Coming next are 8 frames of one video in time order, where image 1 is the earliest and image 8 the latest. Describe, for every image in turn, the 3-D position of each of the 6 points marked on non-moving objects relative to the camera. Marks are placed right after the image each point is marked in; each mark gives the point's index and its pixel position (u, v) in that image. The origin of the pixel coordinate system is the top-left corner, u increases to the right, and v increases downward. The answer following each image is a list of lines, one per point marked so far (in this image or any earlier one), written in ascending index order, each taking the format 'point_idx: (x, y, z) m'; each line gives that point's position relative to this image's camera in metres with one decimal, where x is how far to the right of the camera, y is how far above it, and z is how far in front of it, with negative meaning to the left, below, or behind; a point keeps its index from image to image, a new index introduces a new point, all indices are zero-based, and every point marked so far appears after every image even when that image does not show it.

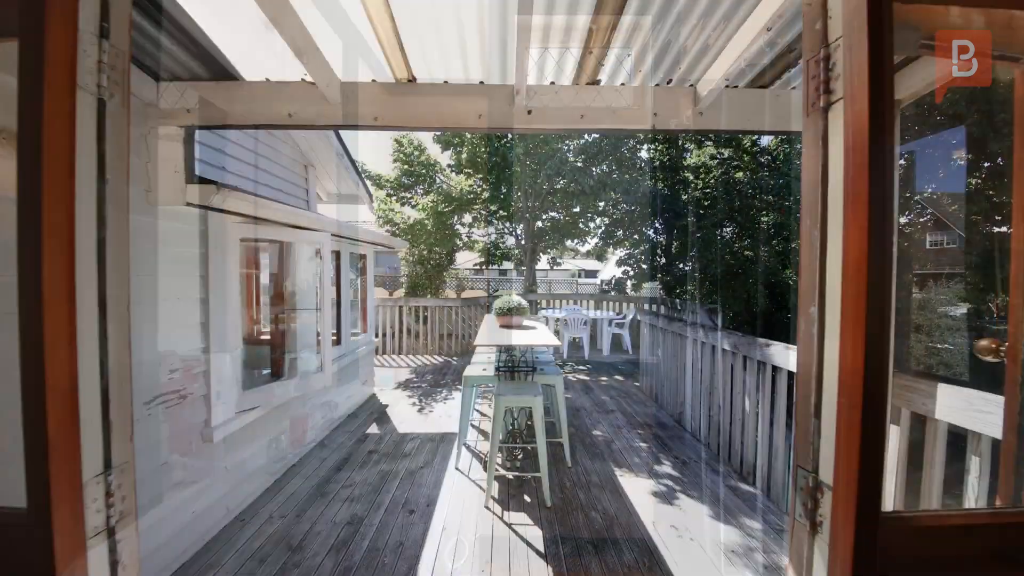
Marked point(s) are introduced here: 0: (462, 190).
0: (-1.1, +2.2, +7.7) m
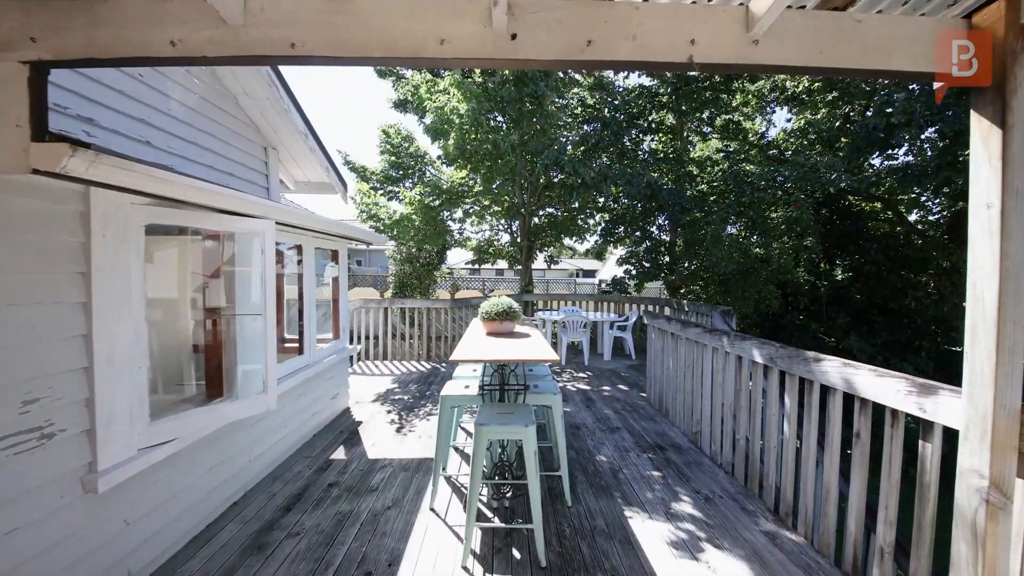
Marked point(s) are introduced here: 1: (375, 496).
0: (-1.3, +2.2, +7.2) m
1: (-1.1, -1.7, +2.6) m
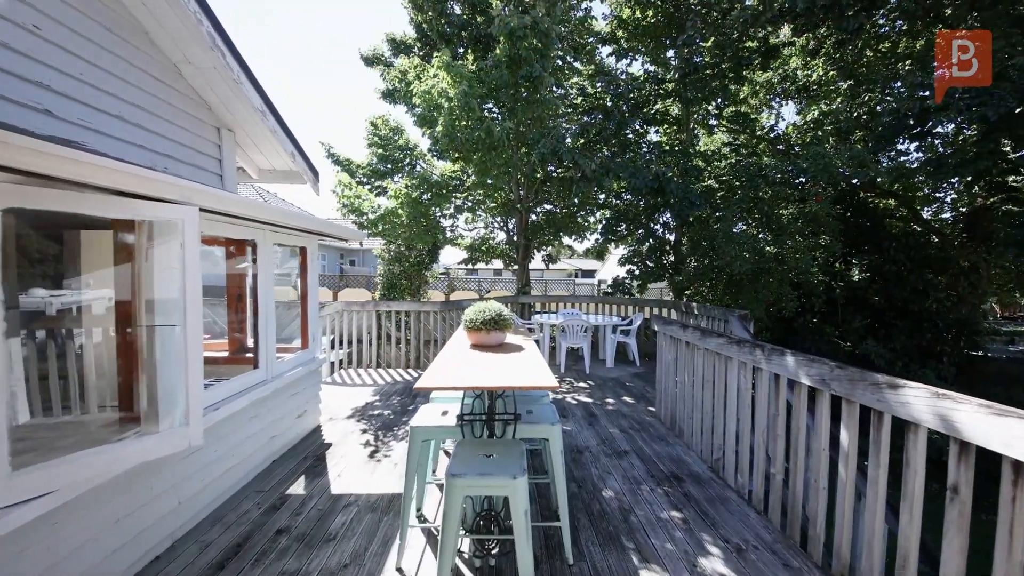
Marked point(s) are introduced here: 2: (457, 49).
0: (-1.4, +2.2, +6.7) m
1: (-1.2, -1.7, +2.1) m
2: (-1.1, +4.9, +6.5) m
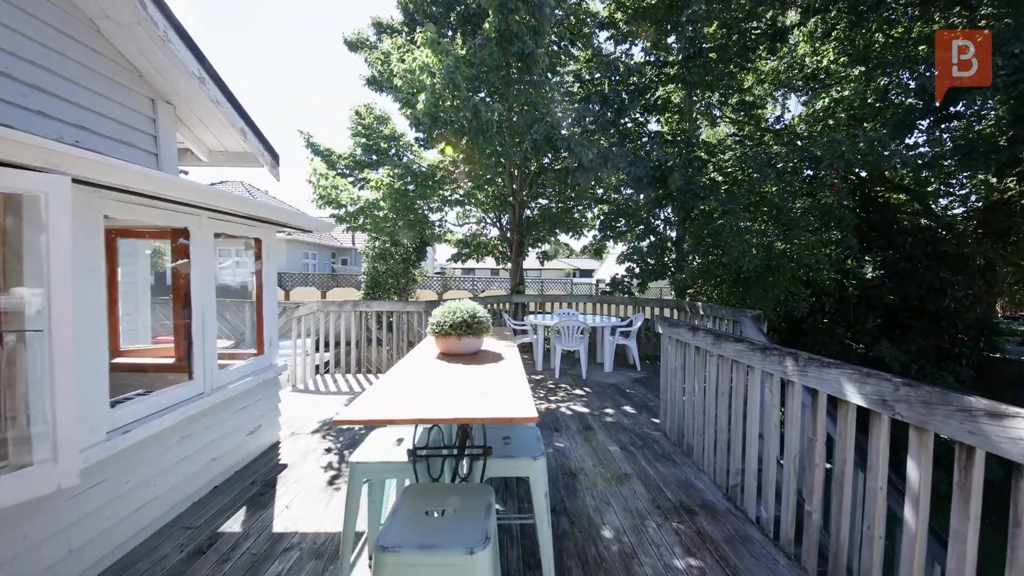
0: (-1.5, +2.2, +6.3) m
1: (-1.3, -1.7, +1.7) m
2: (-1.3, +4.9, +6.1) m
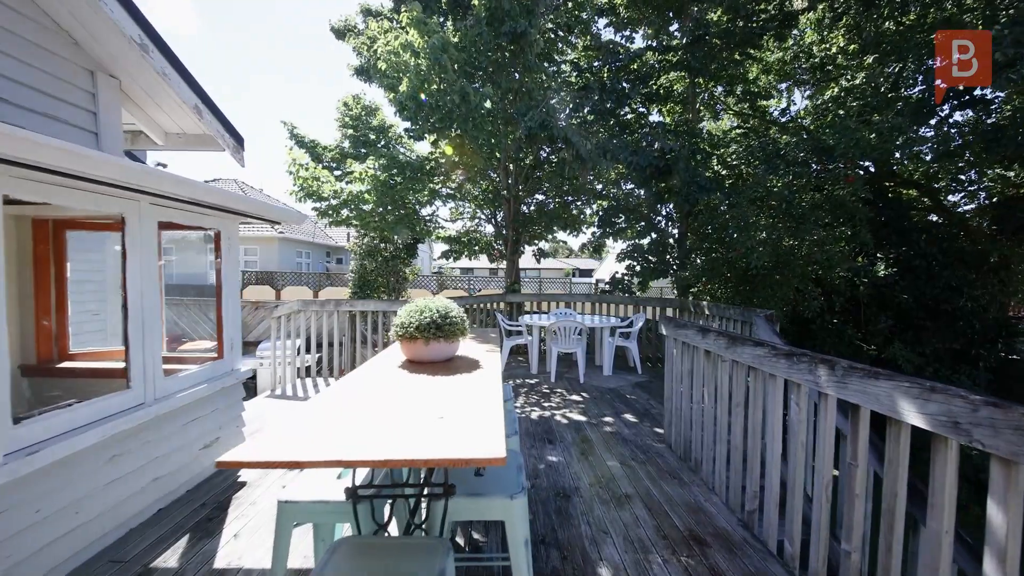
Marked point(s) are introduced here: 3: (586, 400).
0: (-1.7, +2.3, +5.9) m
1: (-1.4, -1.7, +1.3) m
2: (-1.4, +4.9, +5.8) m
3: (+1.0, -1.5, +4.2) m
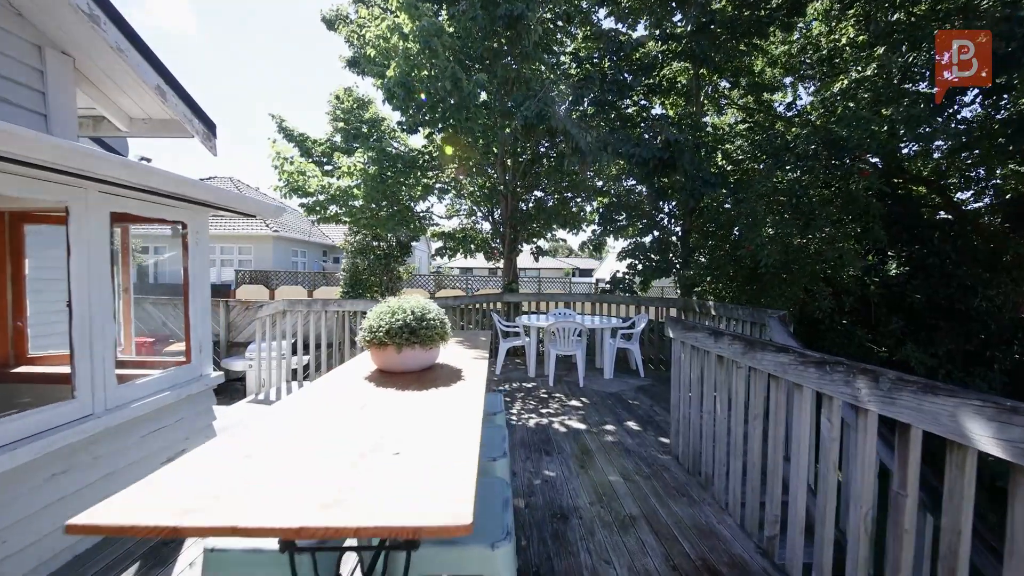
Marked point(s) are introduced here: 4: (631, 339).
0: (-1.7, +2.3, +5.7) m
1: (-1.5, -1.6, +1.1) m
2: (-1.4, +4.9, +5.5) m
3: (+0.9, -1.4, +3.9) m
4: (+1.8, -0.8, +5.0) m
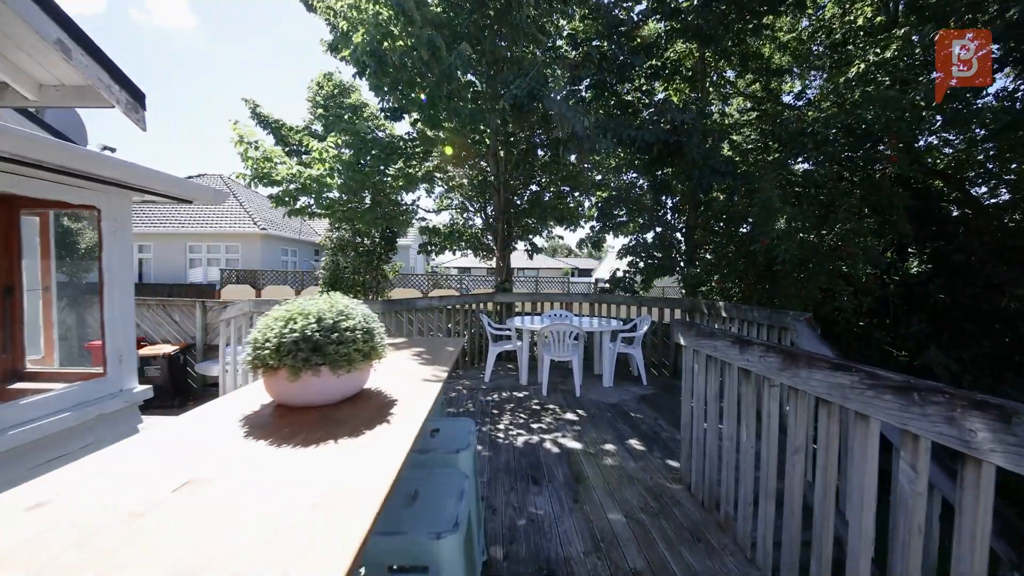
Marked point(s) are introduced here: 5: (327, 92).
0: (-1.8, +2.3, +5.3) m
1: (-1.6, -1.6, +0.7) m
2: (-1.6, +4.9, +5.1) m
3: (+0.8, -1.4, +3.5) m
4: (+1.7, -0.8, +4.5) m
5: (-3.5, +3.7, +6.0) m
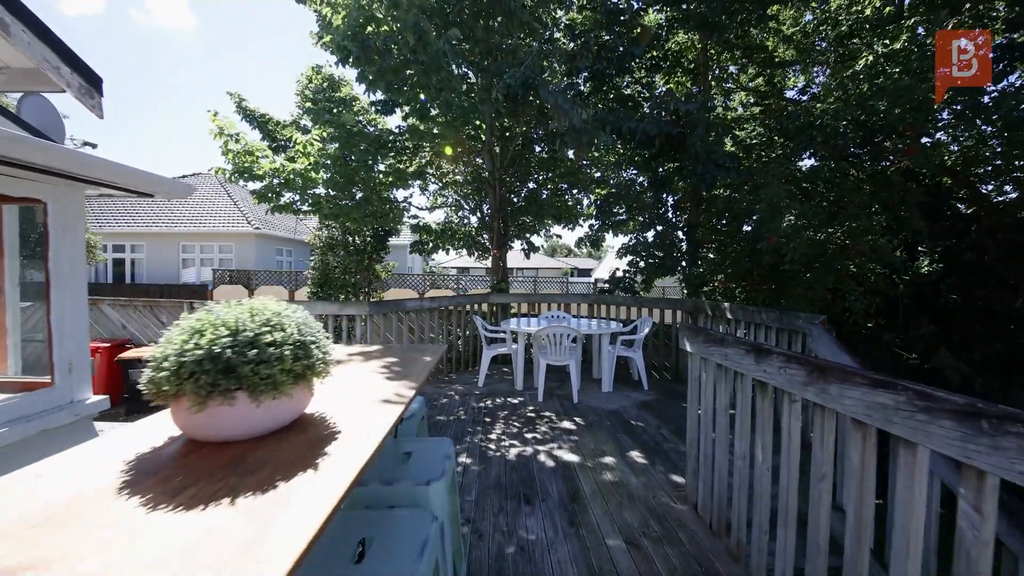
0: (-1.9, +2.3, +5.1) m
1: (-1.7, -1.6, +0.5) m
2: (-1.7, +4.9, +4.9) m
3: (+0.7, -1.4, +3.3) m
4: (+1.6, -0.8, +4.3) m
5: (-3.6, +3.7, +5.8) m
